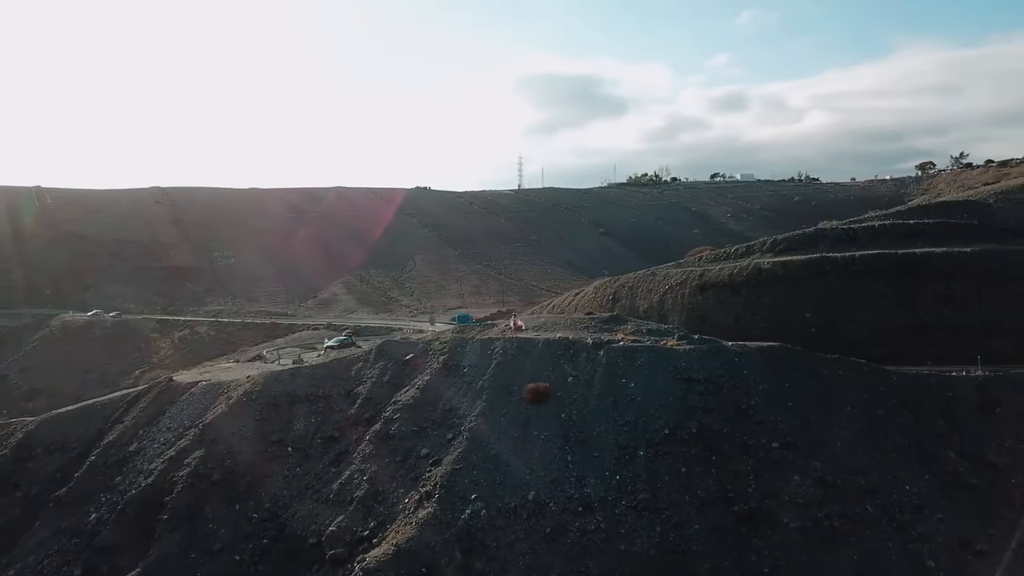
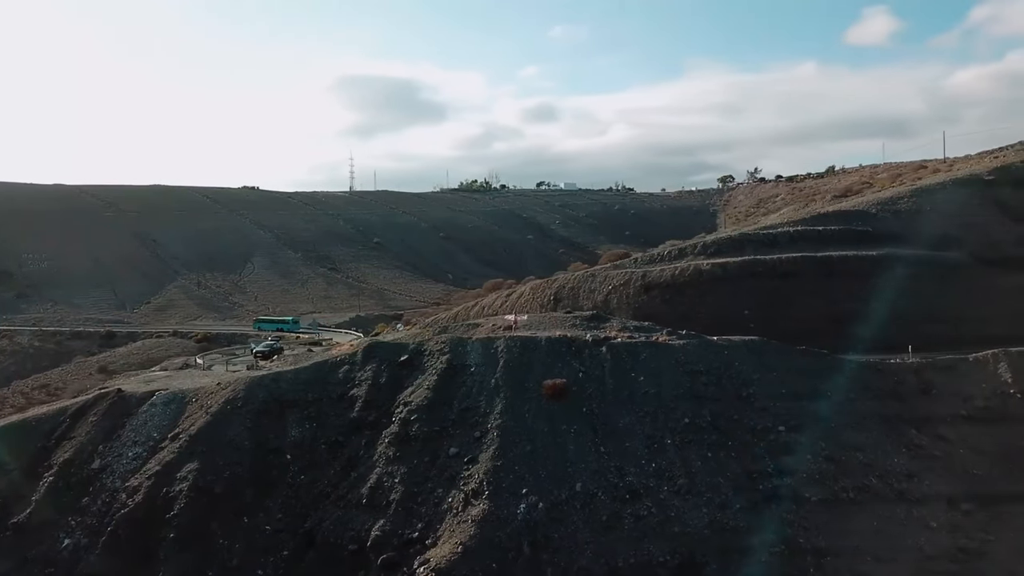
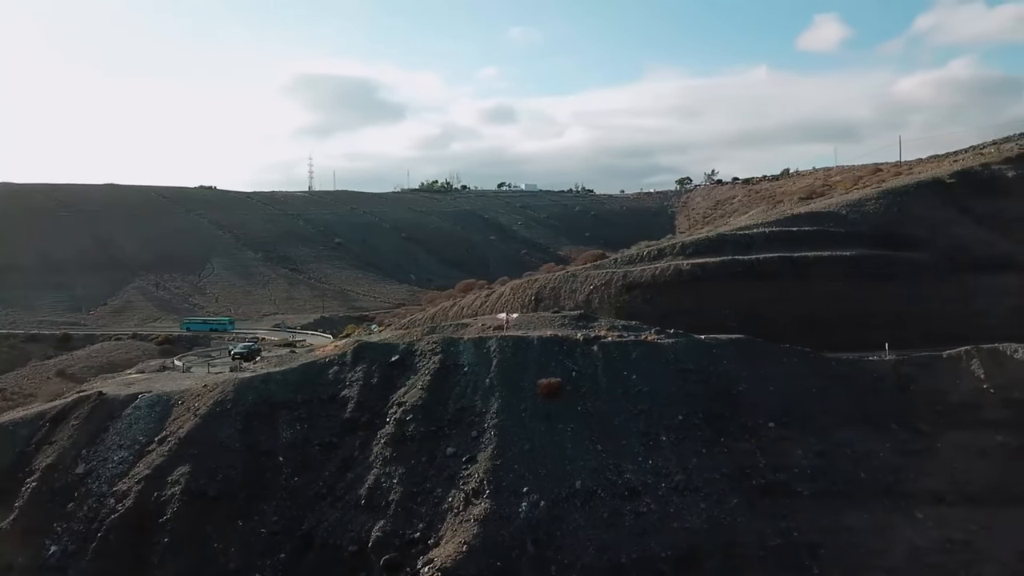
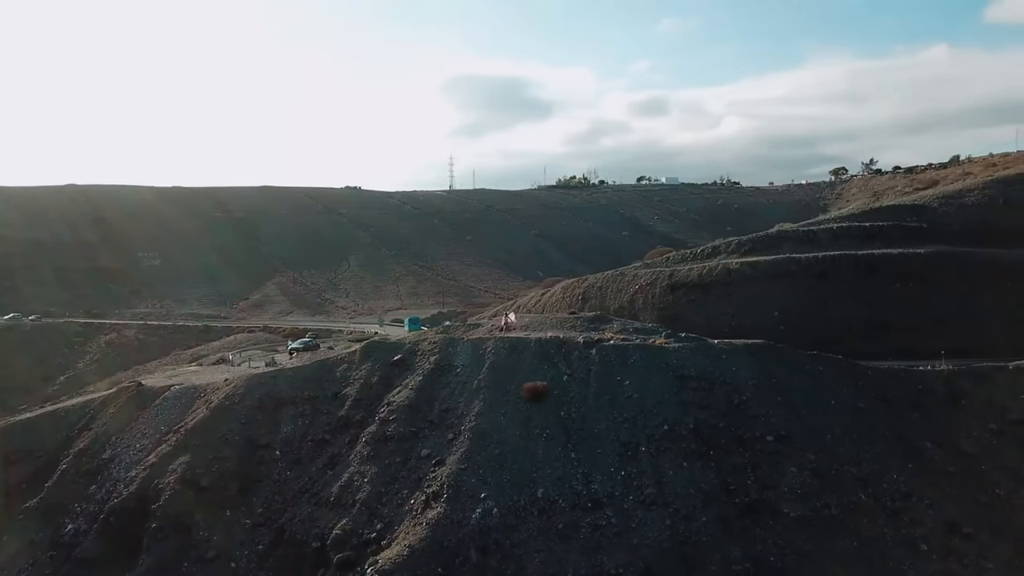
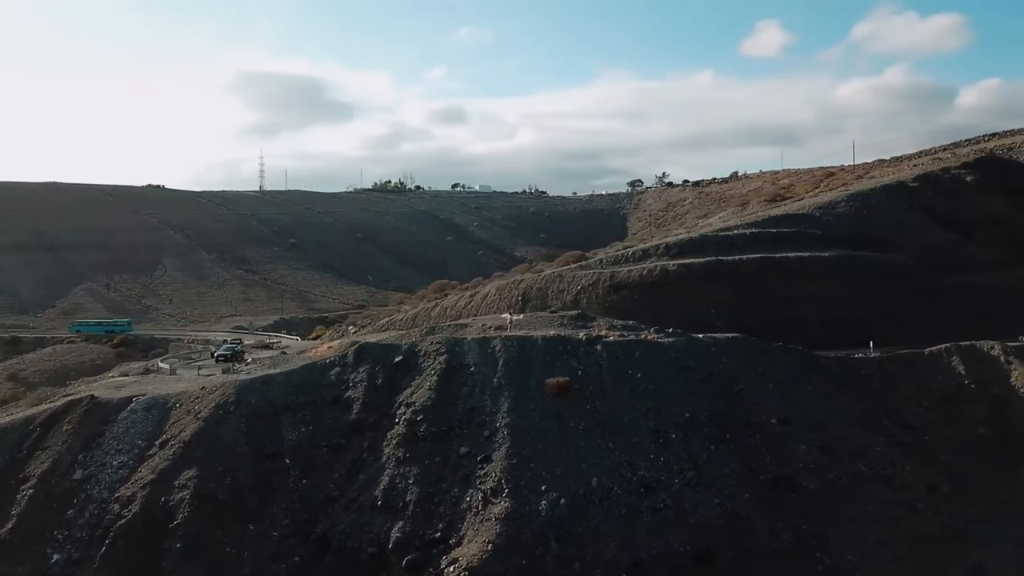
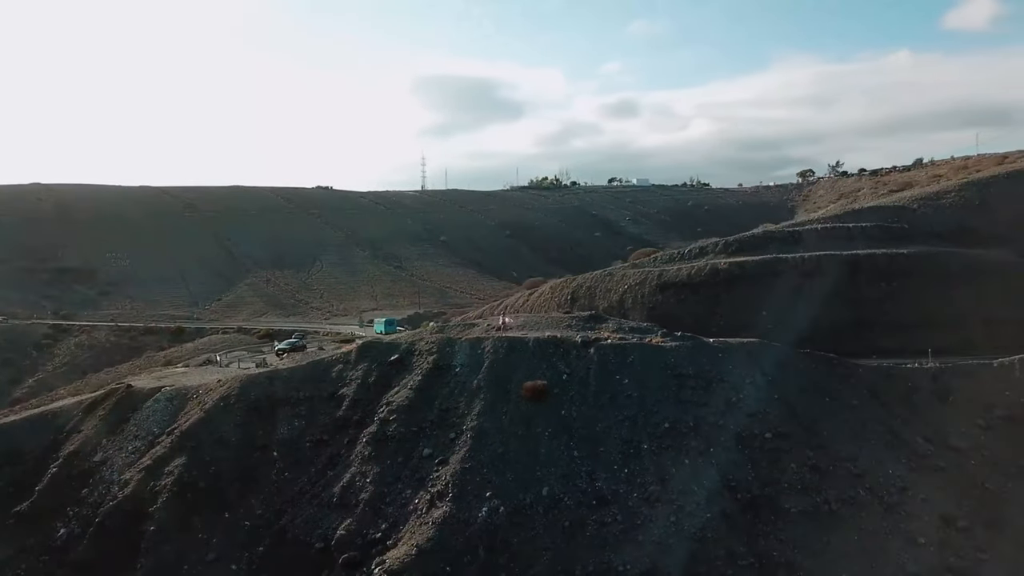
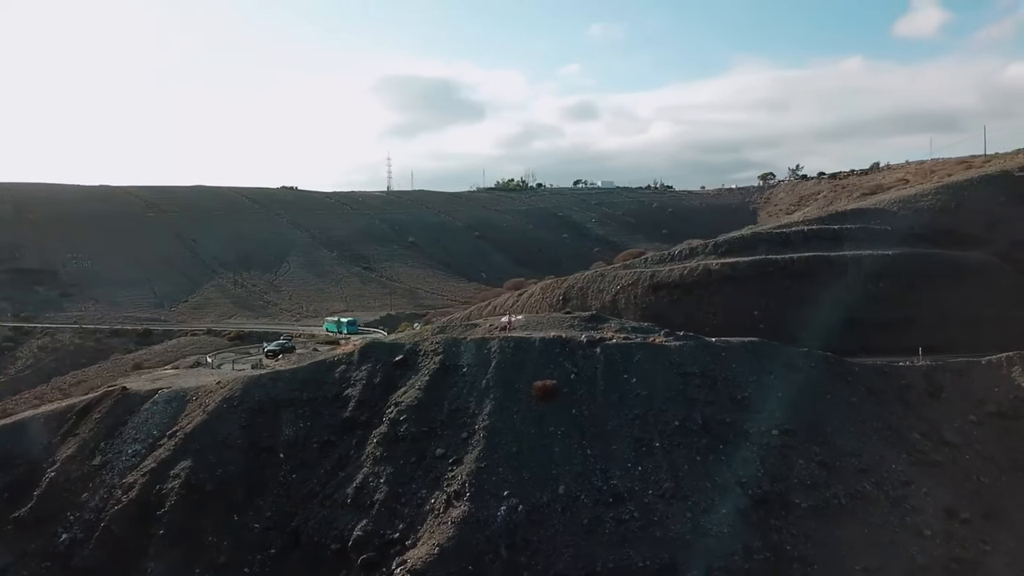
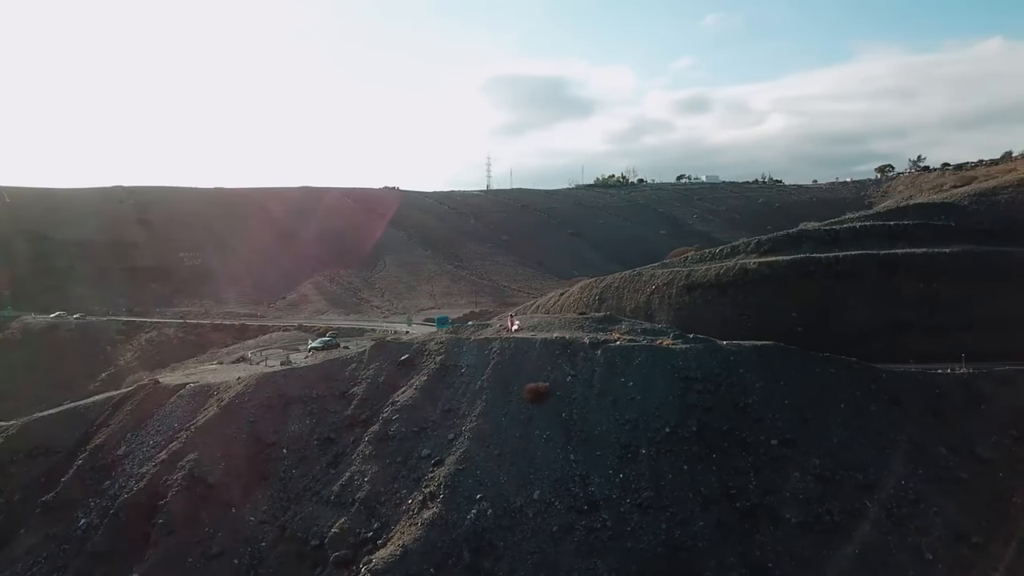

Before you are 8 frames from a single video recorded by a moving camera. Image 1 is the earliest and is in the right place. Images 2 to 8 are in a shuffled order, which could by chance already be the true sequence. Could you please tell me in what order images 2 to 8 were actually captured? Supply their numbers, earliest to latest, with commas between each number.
8, 4, 6, 7, 2, 3, 5
